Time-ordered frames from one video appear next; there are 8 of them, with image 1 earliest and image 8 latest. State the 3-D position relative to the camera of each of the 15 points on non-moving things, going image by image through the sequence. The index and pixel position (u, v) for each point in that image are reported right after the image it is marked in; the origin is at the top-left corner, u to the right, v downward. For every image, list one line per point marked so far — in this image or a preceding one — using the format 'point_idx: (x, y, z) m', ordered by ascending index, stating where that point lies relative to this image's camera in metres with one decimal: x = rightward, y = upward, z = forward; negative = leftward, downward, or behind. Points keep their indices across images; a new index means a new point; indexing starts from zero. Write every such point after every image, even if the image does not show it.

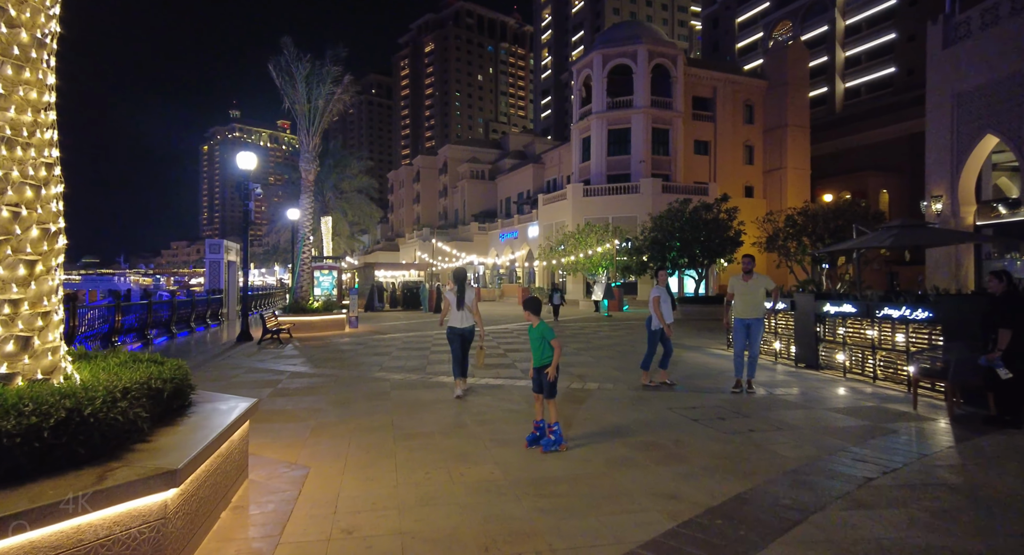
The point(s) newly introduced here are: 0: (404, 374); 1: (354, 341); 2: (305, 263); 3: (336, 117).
0: (-2.1, -1.8, +9.3) m
1: (-4.6, -1.8, +14.0) m
2: (-7.5, +0.5, +17.6) m
3: (-6.6, +6.0, +18.1) m
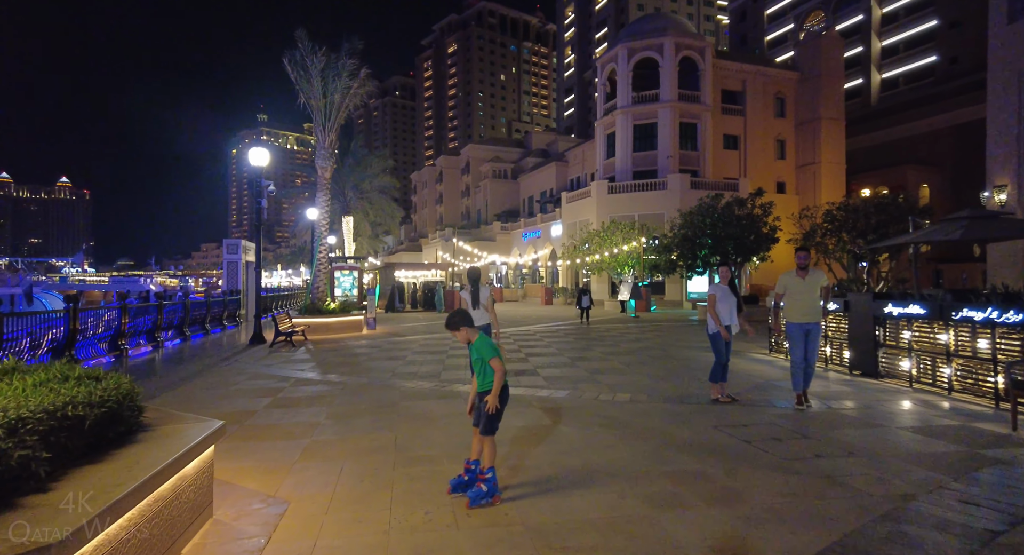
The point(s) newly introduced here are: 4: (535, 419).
0: (-1.7, -1.8, +8.6) m
1: (-4.0, -1.8, +13.4) m
2: (-6.8, +0.5, +17.2) m
3: (-5.8, +6.0, +17.7) m
4: (+0.3, -1.7, +5.8) m
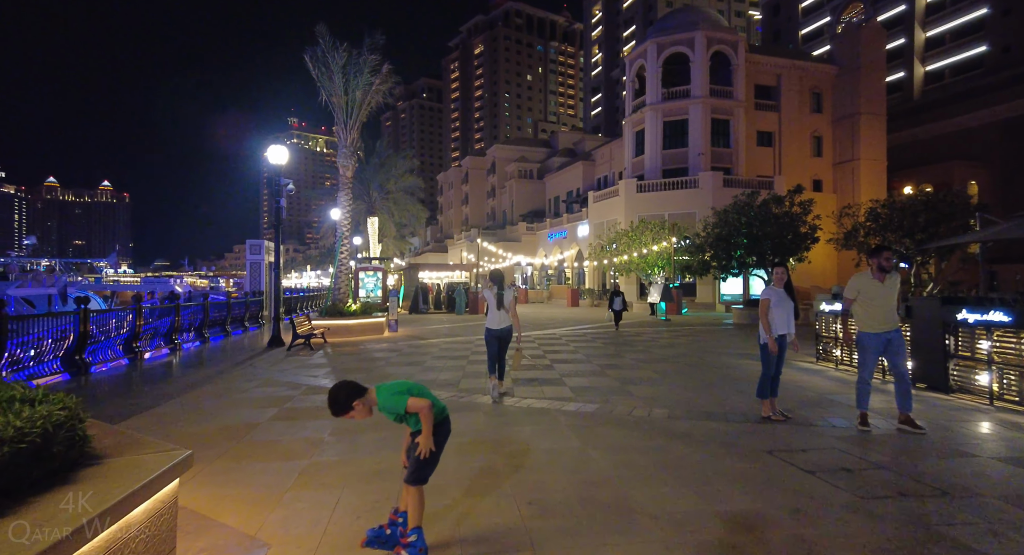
0: (-1.3, -1.8, +8.0) m
1: (-3.3, -1.9, +13.0) m
2: (-5.9, +0.5, +16.9) m
3: (-4.9, +6.0, +17.3) m
4: (+0.5, -1.7, +5.2) m
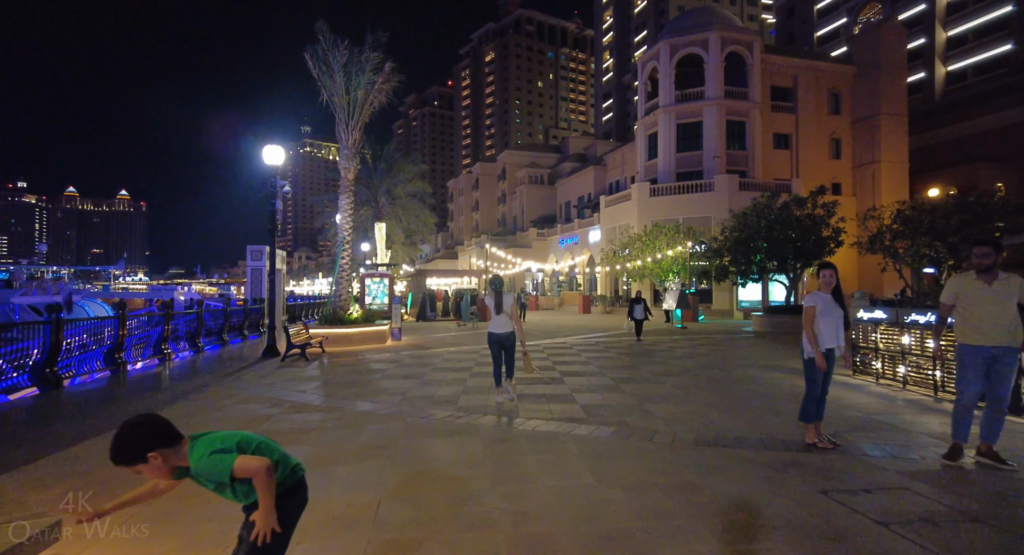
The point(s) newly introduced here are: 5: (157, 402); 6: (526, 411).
0: (-1.3, -1.9, +7.2) m
1: (-3.1, -2.0, +12.3) m
2: (-5.6, +0.3, +16.3) m
3: (-4.6, +5.8, +16.7) m
4: (+0.5, -1.8, +4.4) m
5: (-6.0, -2.1, +8.2) m
6: (+0.2, -1.8, +6.5) m
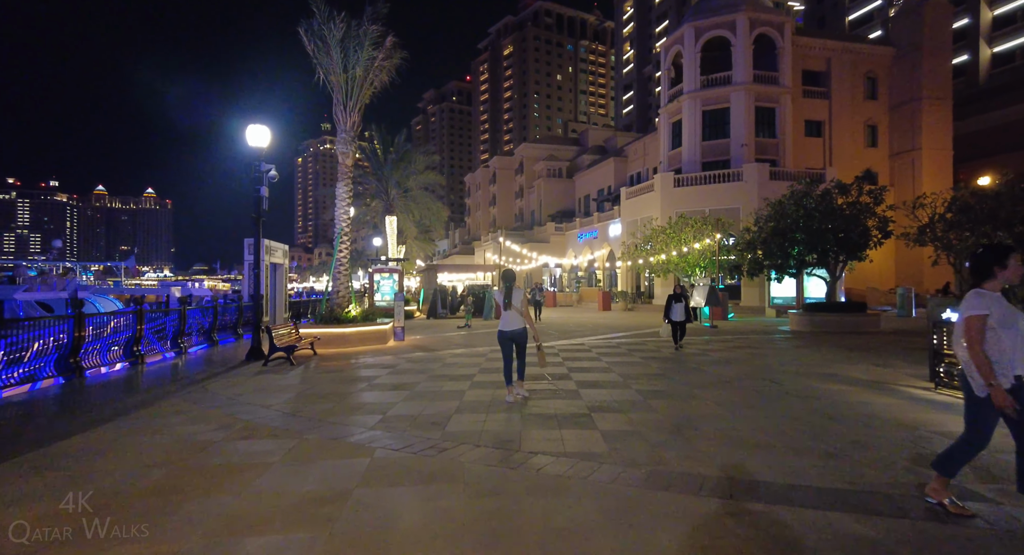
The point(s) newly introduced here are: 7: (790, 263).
0: (-1.2, -1.8, +5.9) m
1: (-2.9, -1.9, +11.0) m
2: (-5.2, +0.4, +15.0) m
3: (-4.2, +5.9, +15.4) m
4: (+0.4, -1.7, +2.9) m
5: (-5.9, -2.0, +7.0) m
6: (+0.2, -1.7, +5.1) m
7: (+11.2, +0.6, +19.6) m
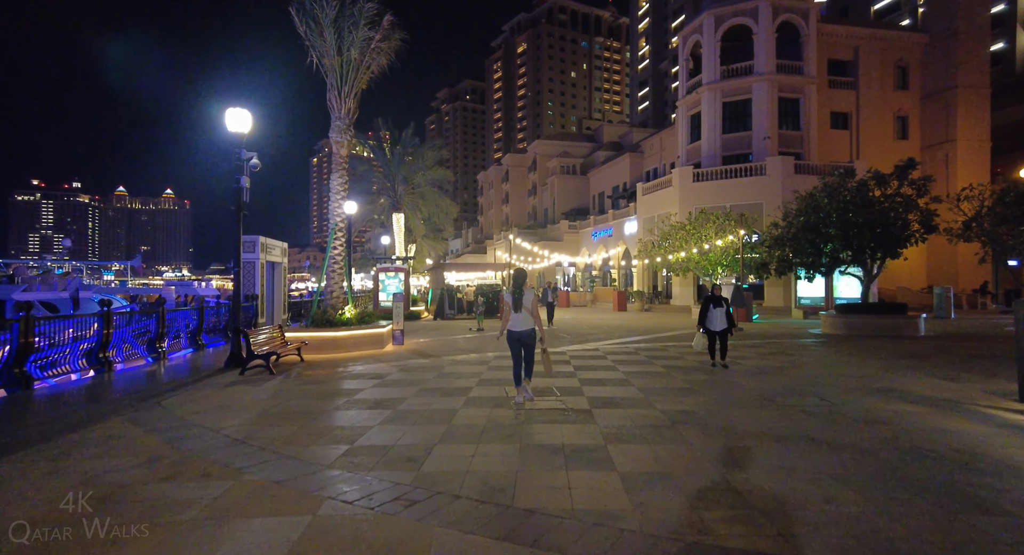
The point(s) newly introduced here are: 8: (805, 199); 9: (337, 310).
0: (-1.3, -1.8, +4.7) m
1: (-2.8, -1.9, +9.9) m
2: (-5.0, +0.4, +14.0) m
3: (-4.0, +6.0, +14.3) m
4: (+0.3, -1.7, +1.7) m
5: (-5.9, -2.0, +6.0) m
6: (+0.1, -1.7, +3.9) m
7: (+11.5, +0.6, +18.1) m
8: (+11.6, +3.1, +19.3) m
9: (-4.8, -0.9, +13.4) m
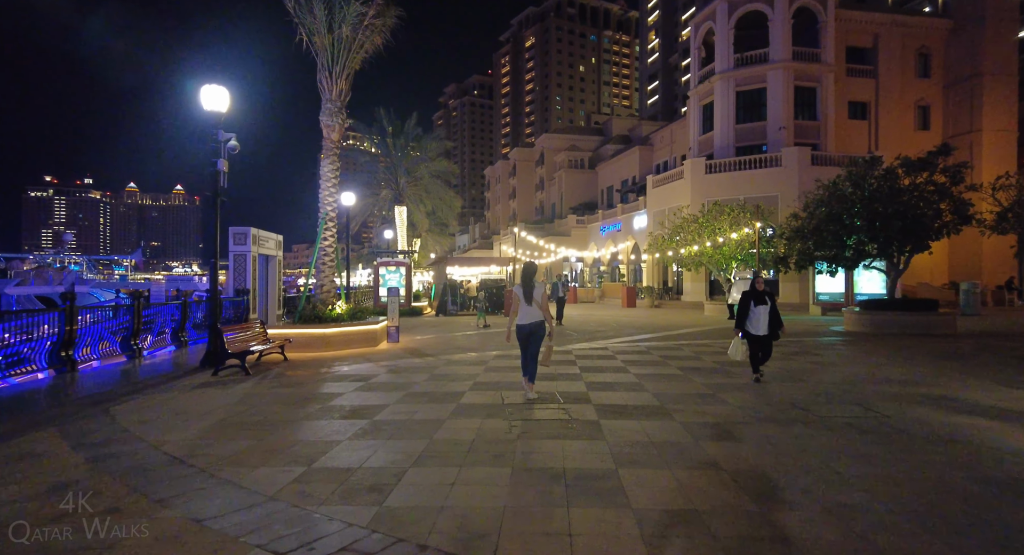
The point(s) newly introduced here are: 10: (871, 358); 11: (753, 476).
0: (-1.4, -1.6, +3.9) m
1: (-2.8, -1.7, +9.0) m
2: (-4.9, +0.6, +13.2) m
3: (-3.9, +6.2, +13.4) m
4: (+0.2, -1.6, +0.8) m
5: (-6.0, -1.9, +5.2) m
6: (0.0, -1.6, +3.0) m
7: (+11.7, +0.8, +17.0) m
8: (+11.8, +3.3, +18.2) m
9: (-4.7, -0.7, +12.6) m
10: (+7.6, -1.7, +10.3) m
11: (+1.9, -1.6, +4.1) m
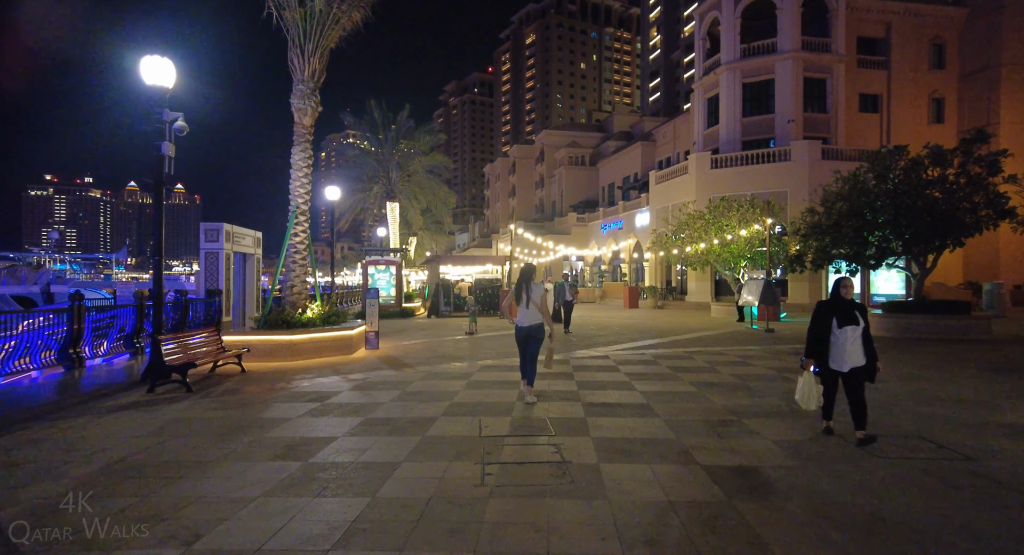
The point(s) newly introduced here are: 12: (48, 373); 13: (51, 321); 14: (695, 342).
0: (-1.6, -1.7, +2.6) m
1: (-3.0, -1.7, +7.8) m
2: (-5.1, +0.6, +11.9) m
3: (-4.1, +6.2, +12.2) m
4: (0.0, -1.6, -0.4) m
5: (-6.2, -1.9, +4.0) m
6: (-0.2, -1.6, +1.8) m
7: (+11.5, +0.9, +15.7) m
8: (+11.6, +3.3, +16.9) m
9: (-4.9, -0.7, +11.4) m
10: (+7.4, -1.7, +9.1) m
11: (+1.7, -1.7, +2.9) m
12: (-9.1, -1.9, +9.5) m
13: (-9.1, -0.9, +9.9) m
14: (+5.0, -1.8, +13.4) m
